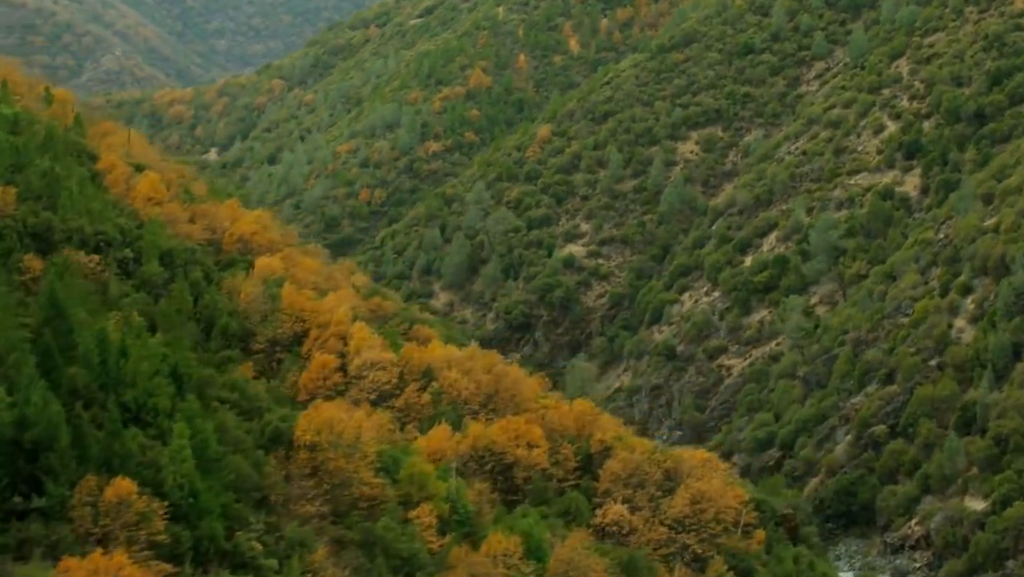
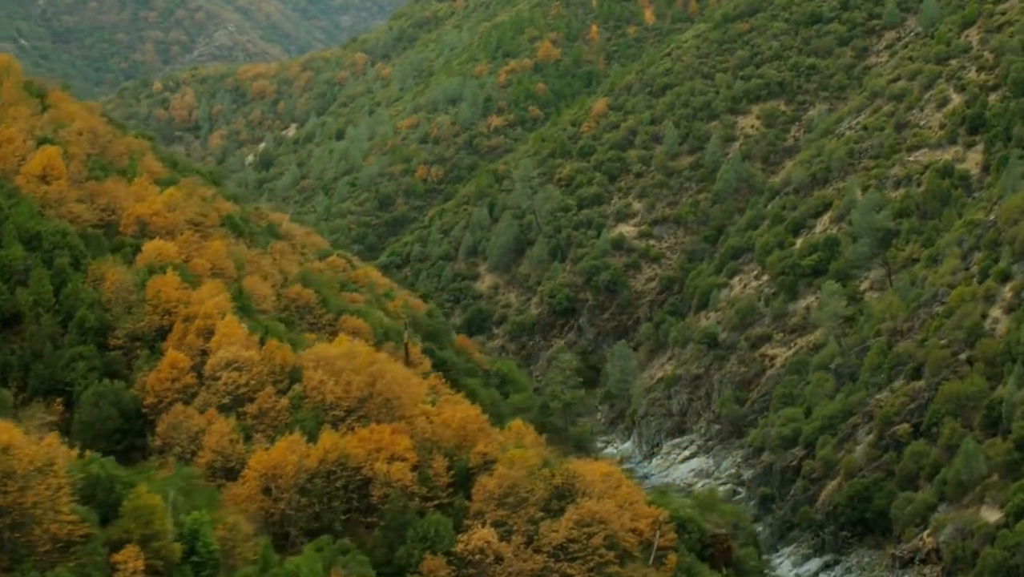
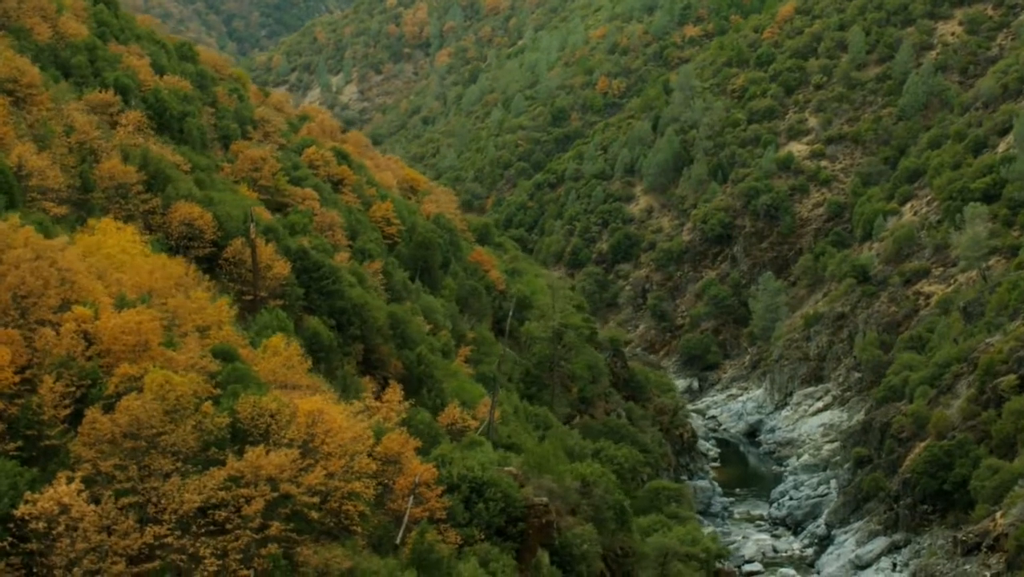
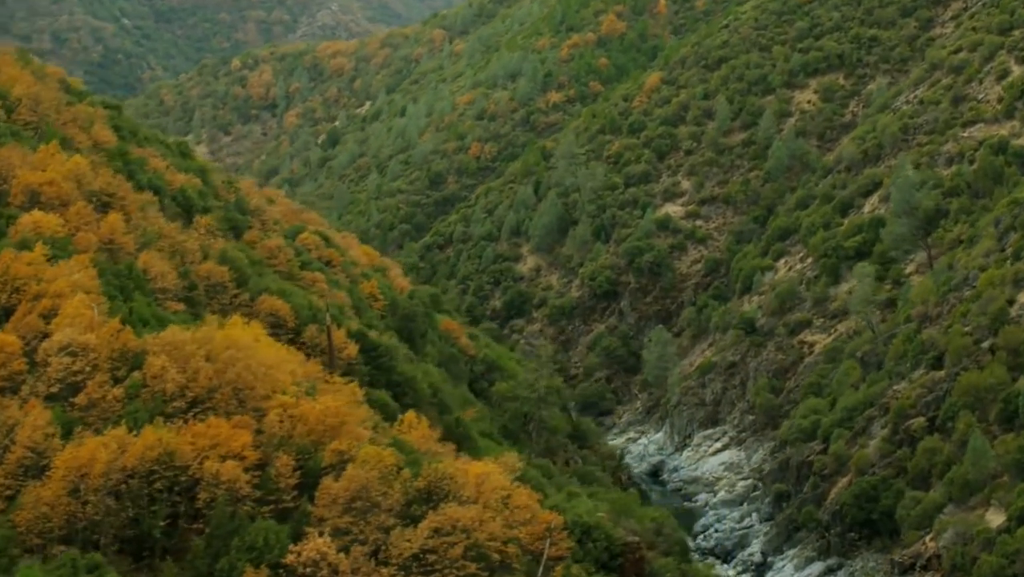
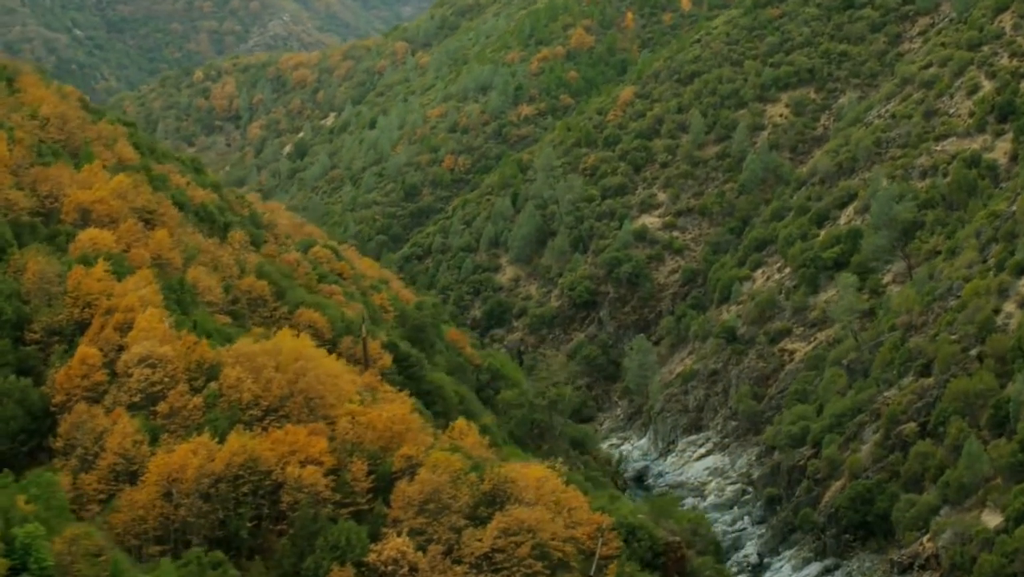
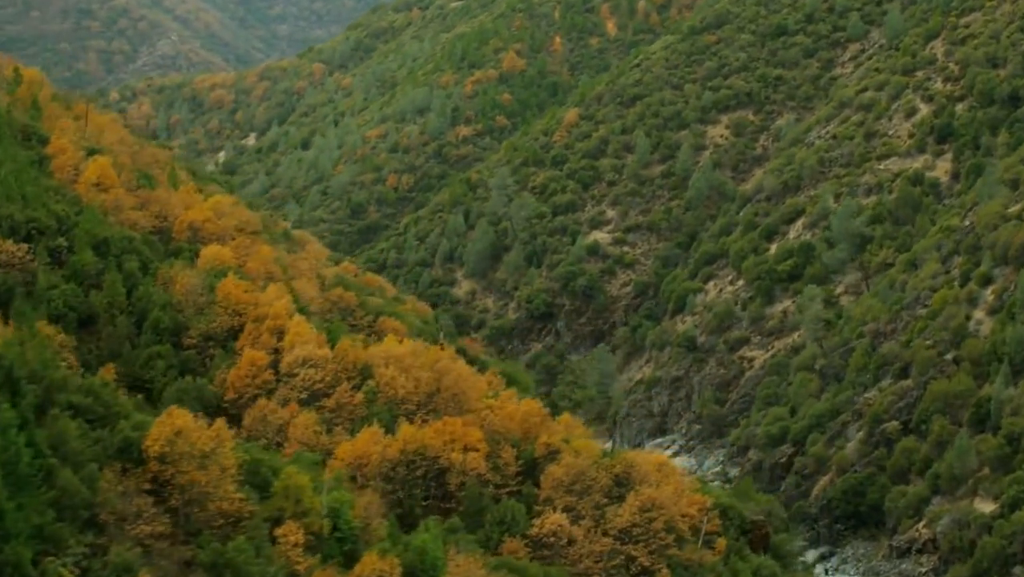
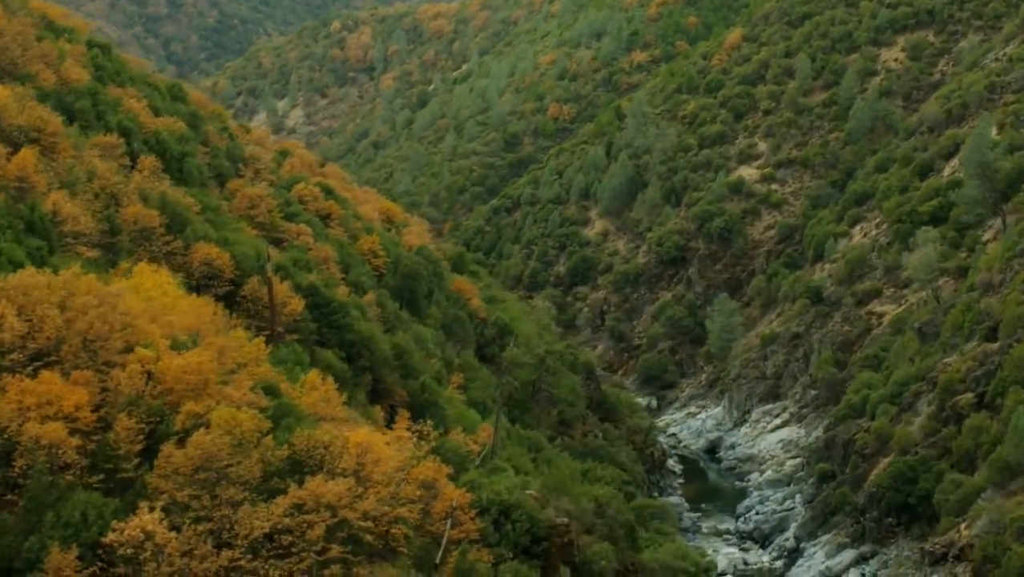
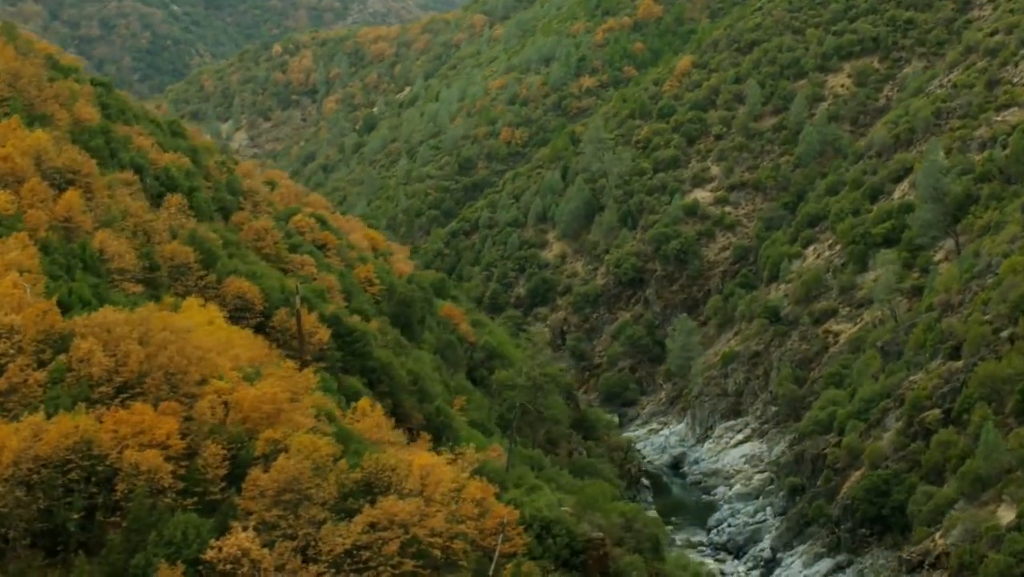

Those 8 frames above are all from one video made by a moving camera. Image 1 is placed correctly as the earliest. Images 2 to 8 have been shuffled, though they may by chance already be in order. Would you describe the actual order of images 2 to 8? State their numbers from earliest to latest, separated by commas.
6, 2, 5, 4, 8, 7, 3
